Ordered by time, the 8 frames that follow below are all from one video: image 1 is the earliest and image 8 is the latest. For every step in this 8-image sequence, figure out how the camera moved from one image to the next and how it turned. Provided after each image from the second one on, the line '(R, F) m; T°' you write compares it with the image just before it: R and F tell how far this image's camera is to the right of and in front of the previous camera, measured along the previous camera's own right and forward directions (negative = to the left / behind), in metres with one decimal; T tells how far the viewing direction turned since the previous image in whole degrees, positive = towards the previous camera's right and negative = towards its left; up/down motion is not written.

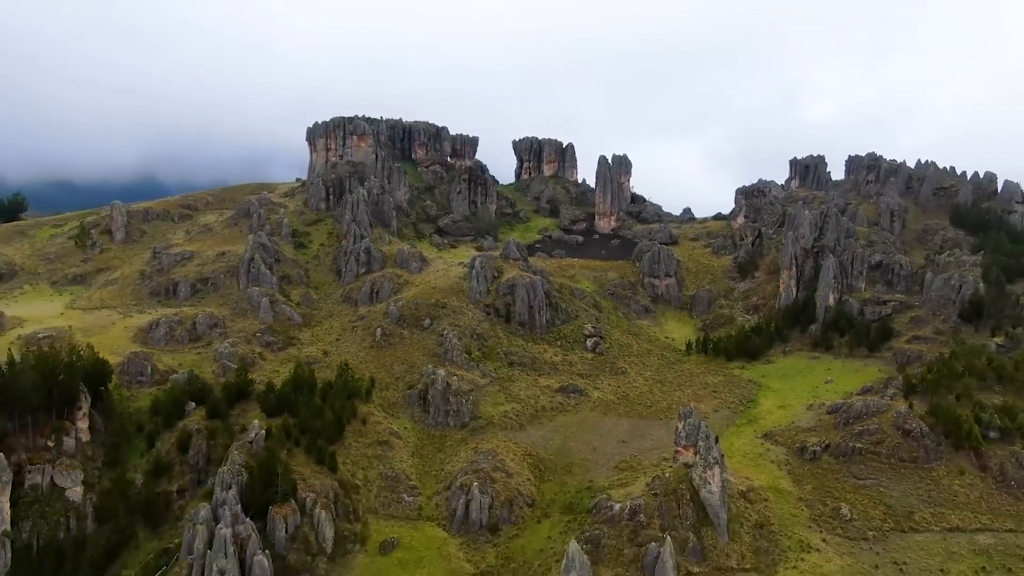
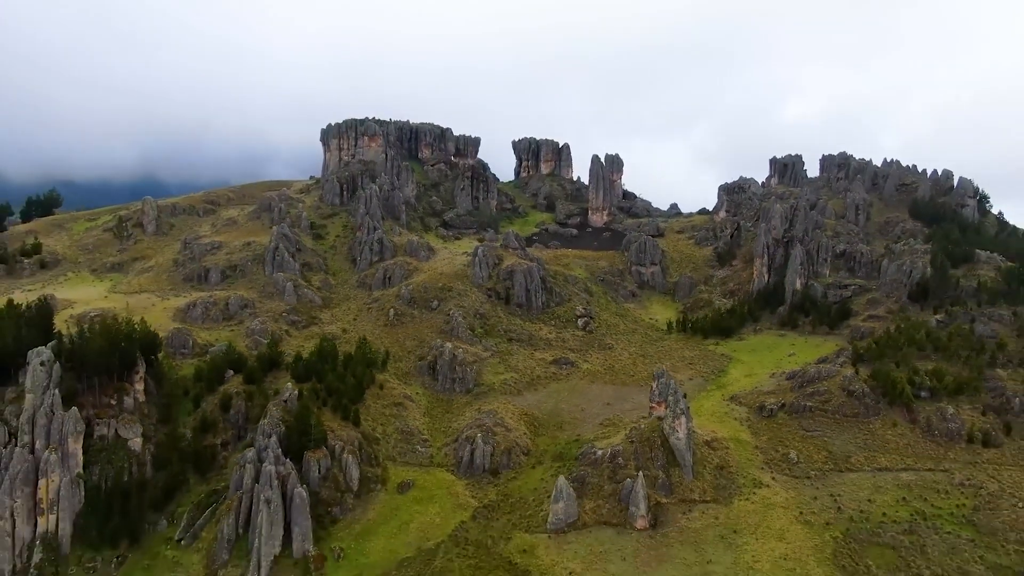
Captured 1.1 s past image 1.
(+0.2, -9.1) m; 0°
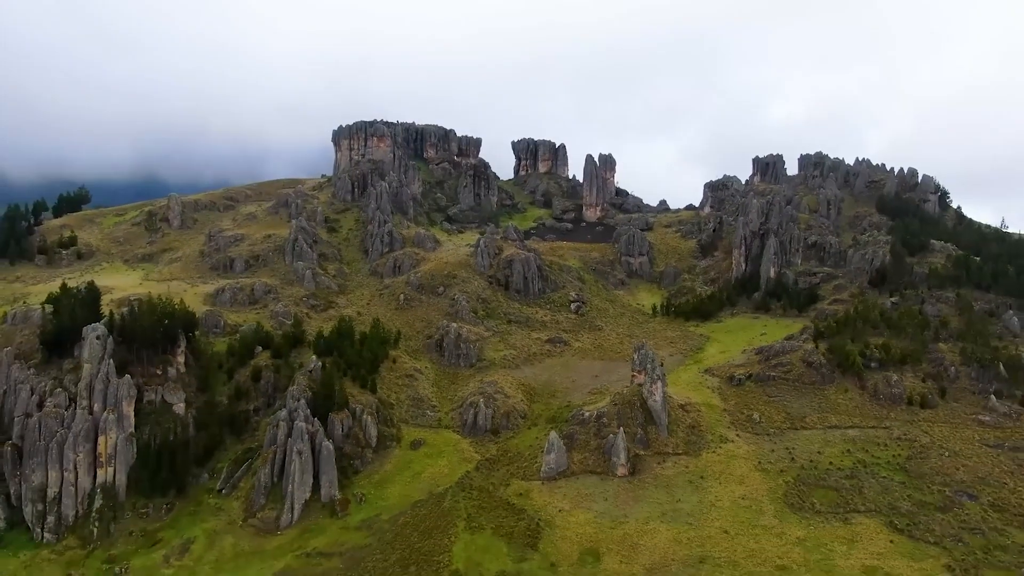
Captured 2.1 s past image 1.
(+0.2, -8.8) m; 0°
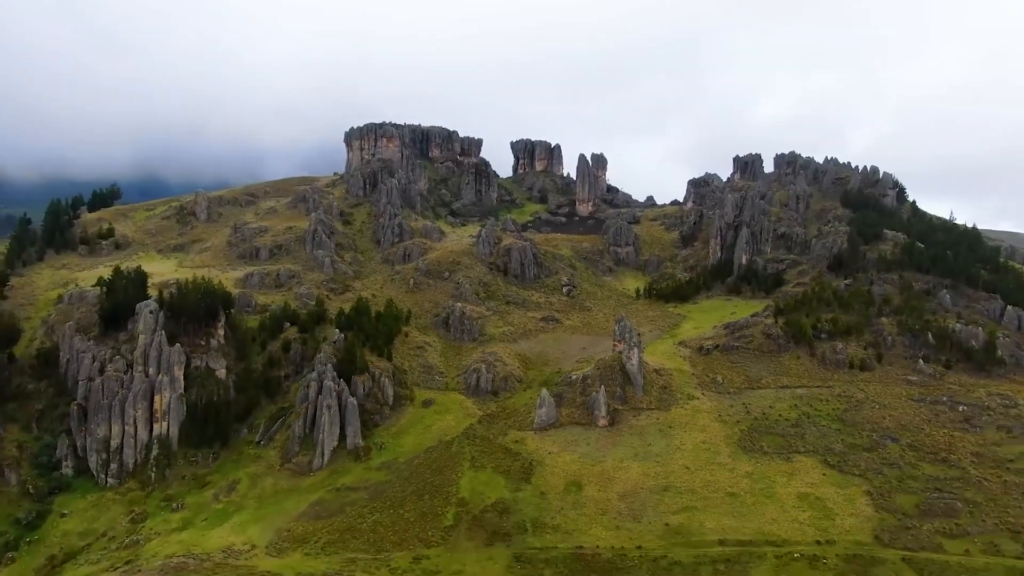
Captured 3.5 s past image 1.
(+0.3, -11.2) m; 0°
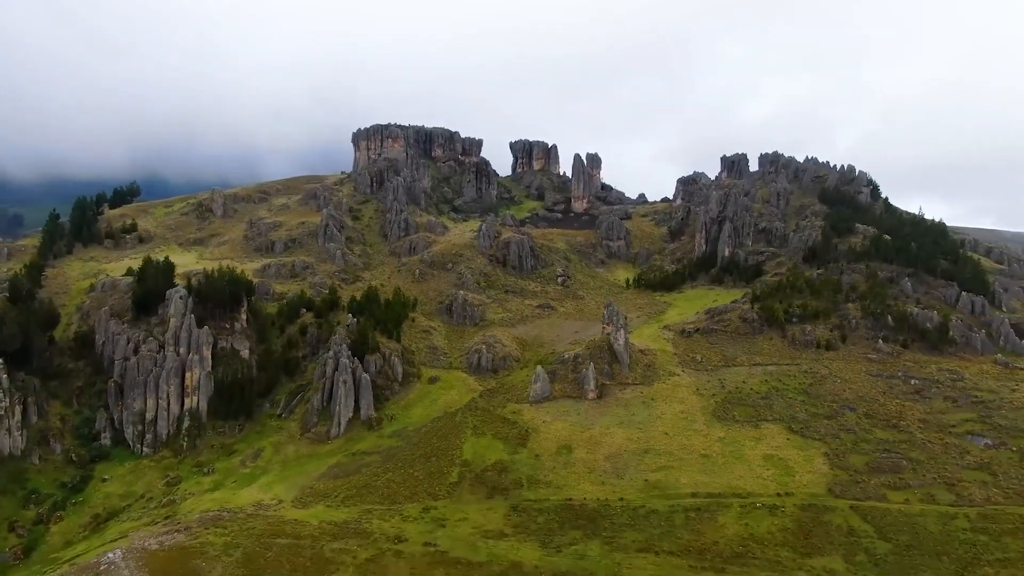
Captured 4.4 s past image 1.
(+0.2, -8.1) m; 0°
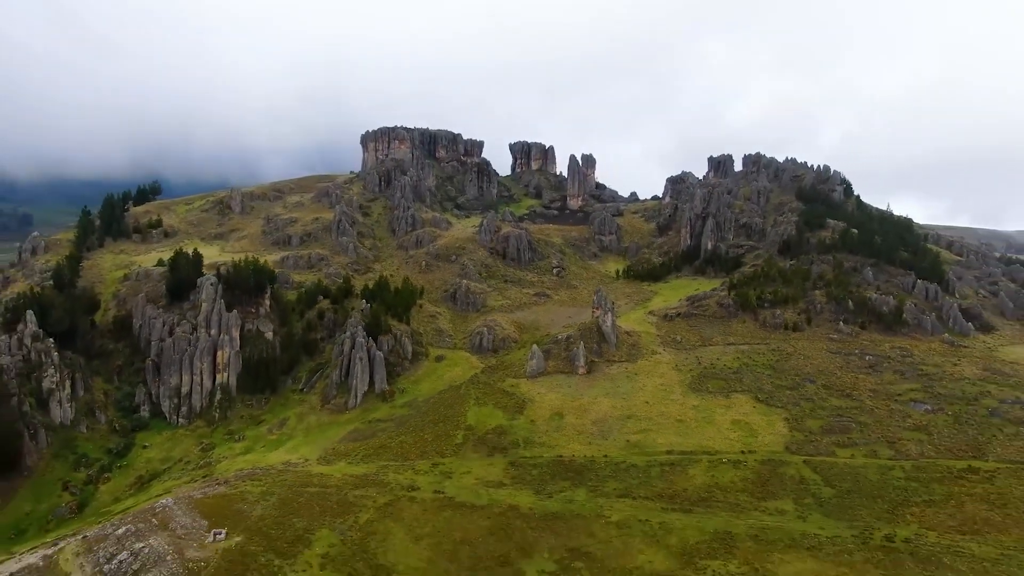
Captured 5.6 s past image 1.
(+0.3, -9.8) m; 0°
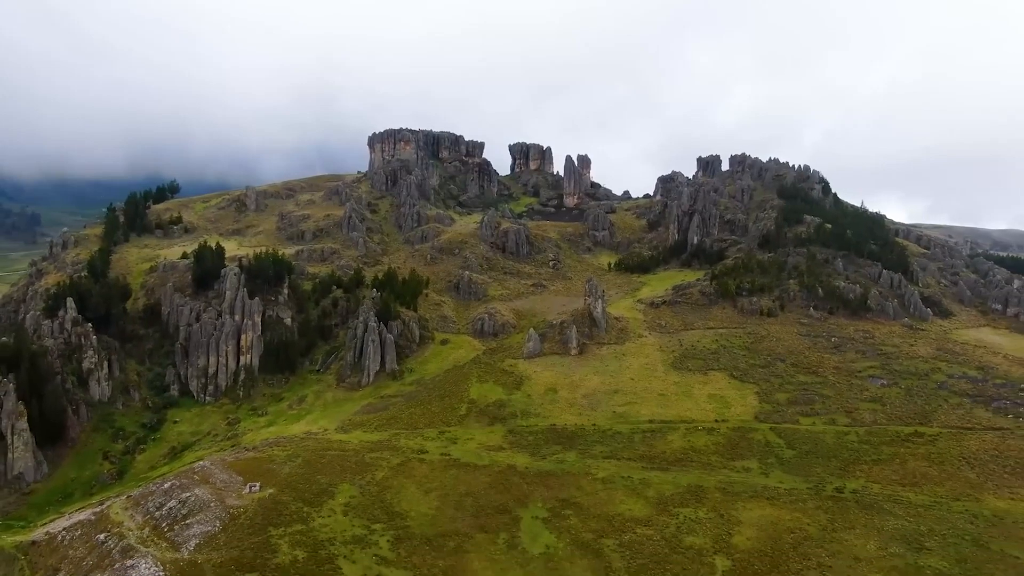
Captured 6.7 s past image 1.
(+0.2, -9.1) m; 0°
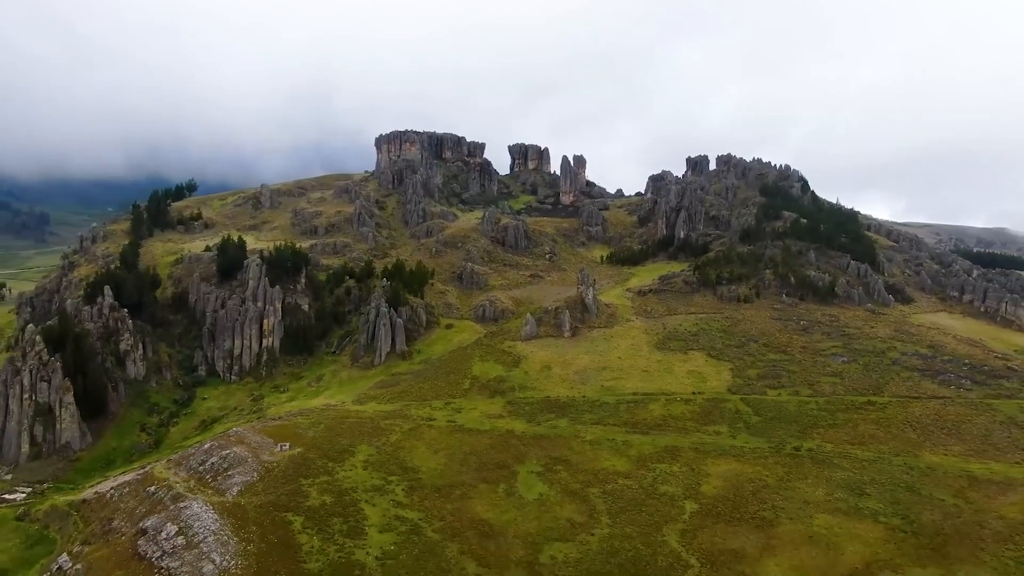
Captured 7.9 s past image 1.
(+0.2, -10.1) m; 0°
